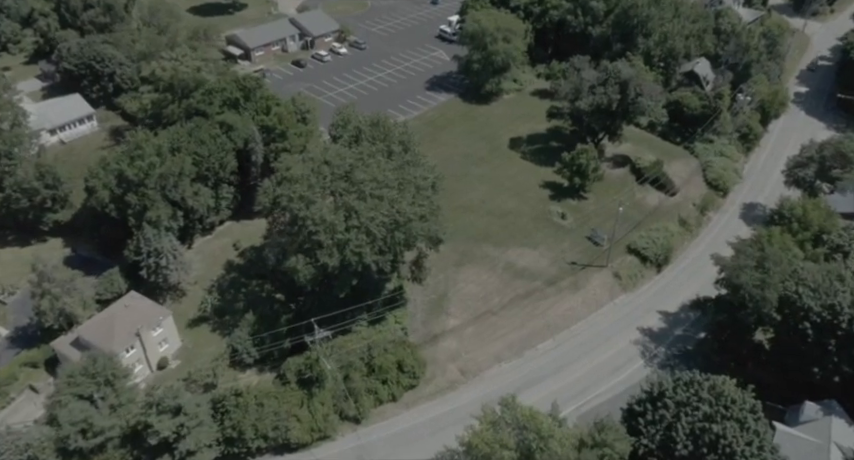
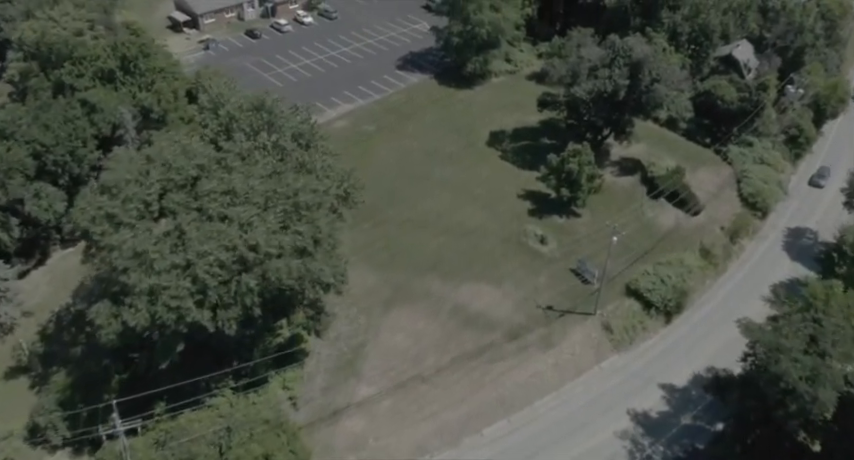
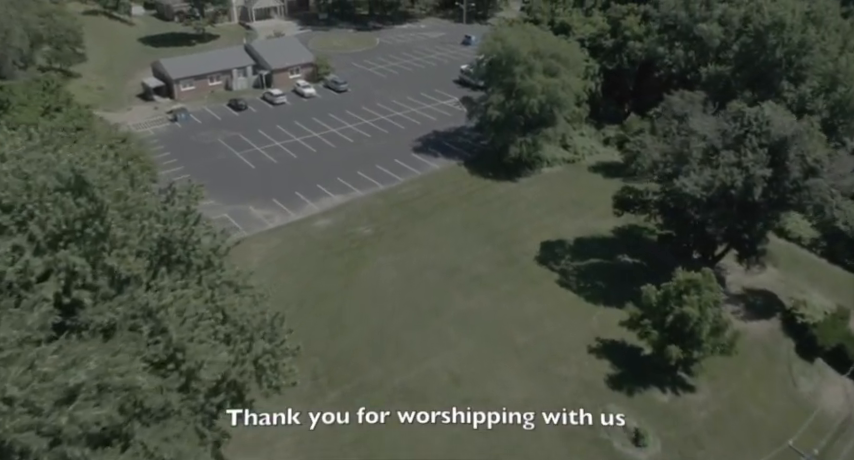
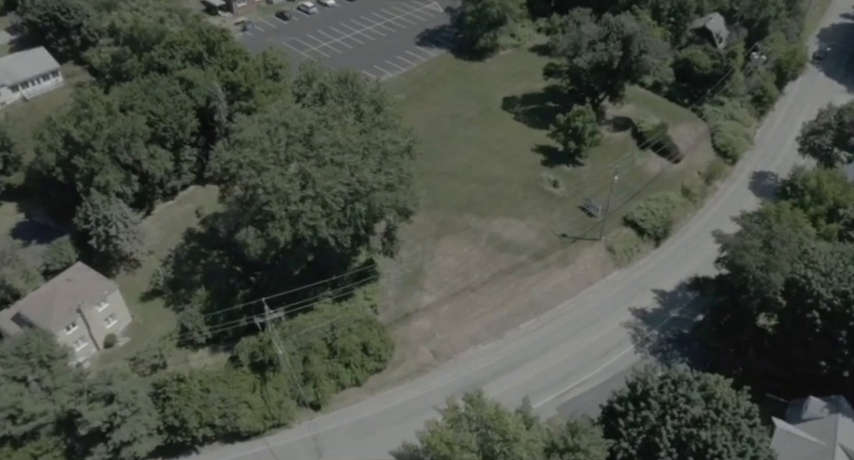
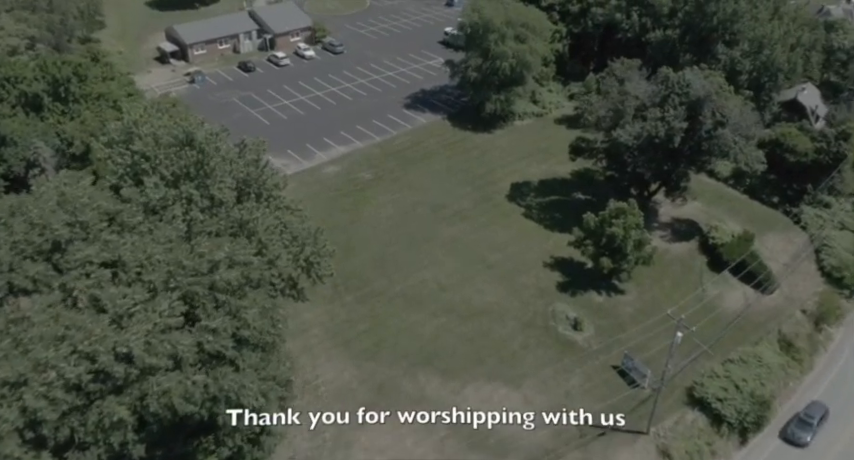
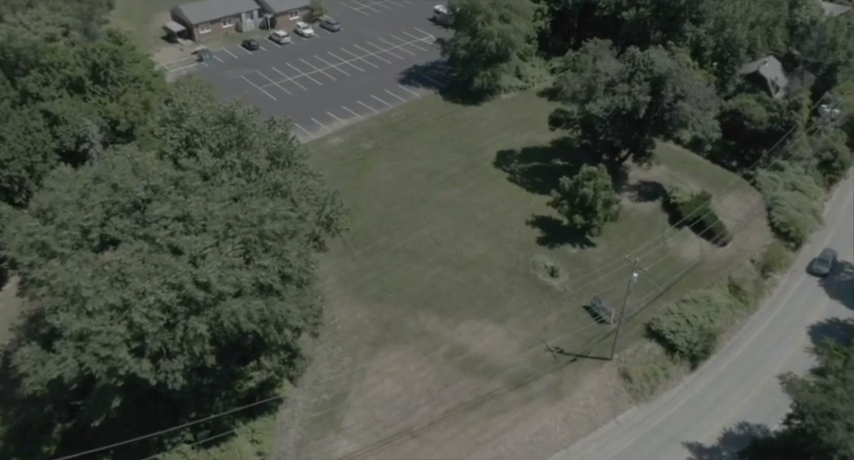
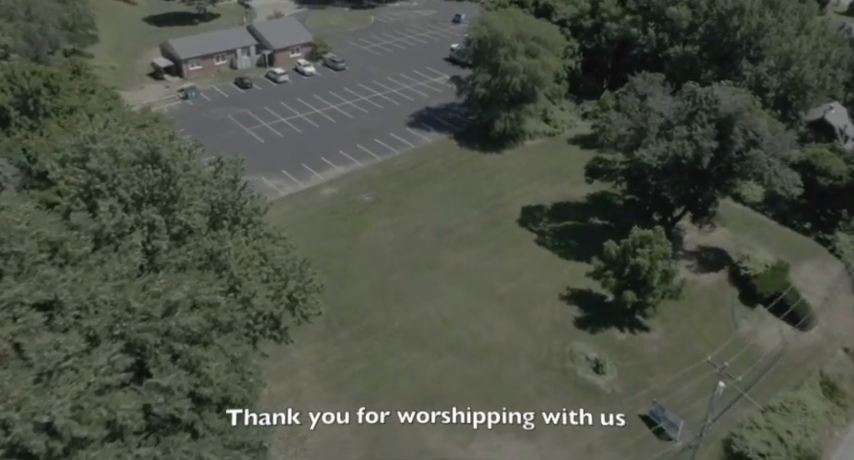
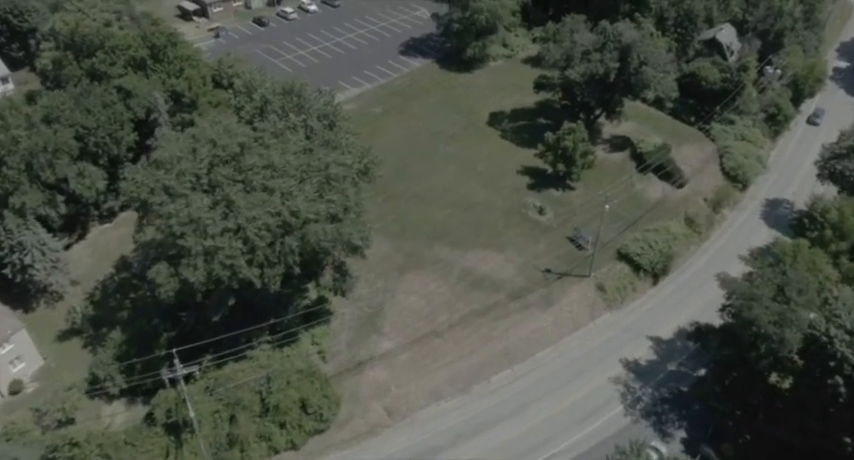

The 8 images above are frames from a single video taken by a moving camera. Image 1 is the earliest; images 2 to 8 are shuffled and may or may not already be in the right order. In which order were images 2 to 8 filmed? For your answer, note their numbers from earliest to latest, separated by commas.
4, 8, 2, 6, 5, 7, 3
